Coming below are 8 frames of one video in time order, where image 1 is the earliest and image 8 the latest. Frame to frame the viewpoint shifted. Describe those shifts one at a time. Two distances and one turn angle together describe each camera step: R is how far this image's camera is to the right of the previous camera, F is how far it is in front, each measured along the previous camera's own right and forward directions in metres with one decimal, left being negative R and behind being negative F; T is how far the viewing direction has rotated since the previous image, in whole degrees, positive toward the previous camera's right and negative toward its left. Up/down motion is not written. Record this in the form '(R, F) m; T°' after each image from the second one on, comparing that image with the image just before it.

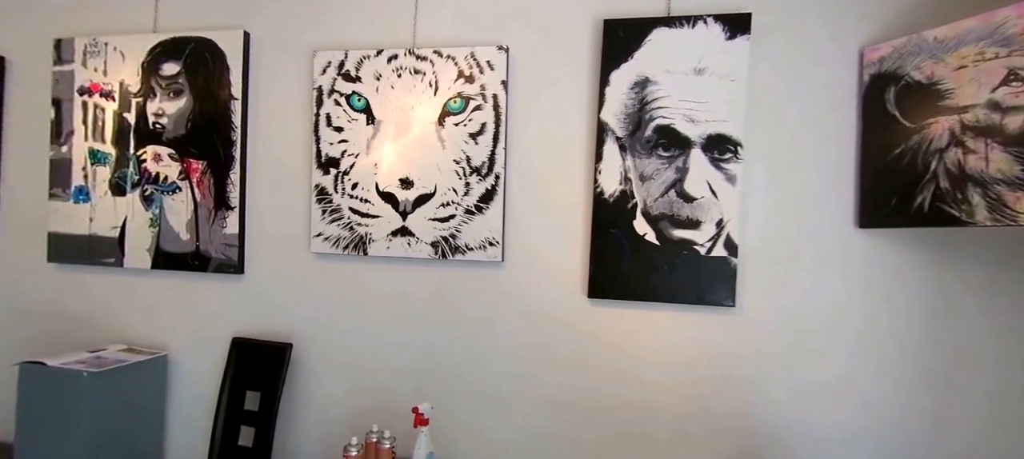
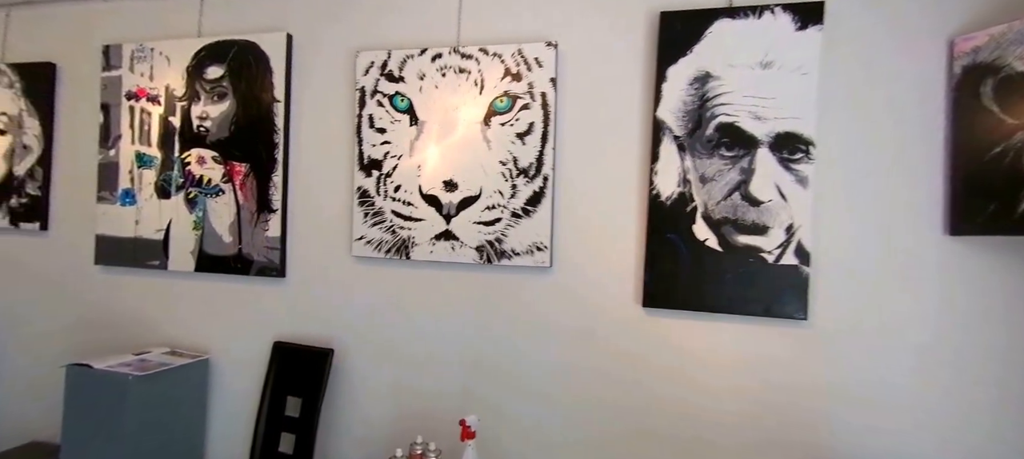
(-0.1, +0.1) m; -3°
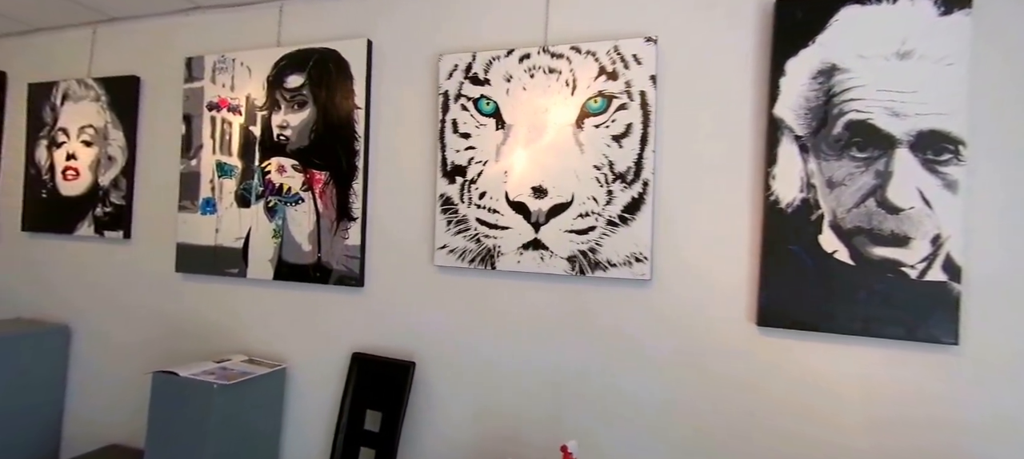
(-0.2, +0.1) m; -4°
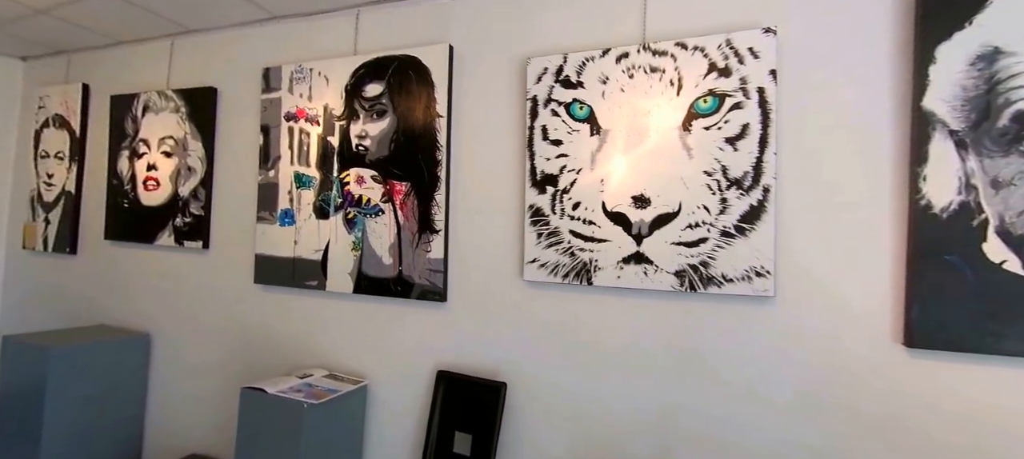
(-0.2, +0.1) m; -4°
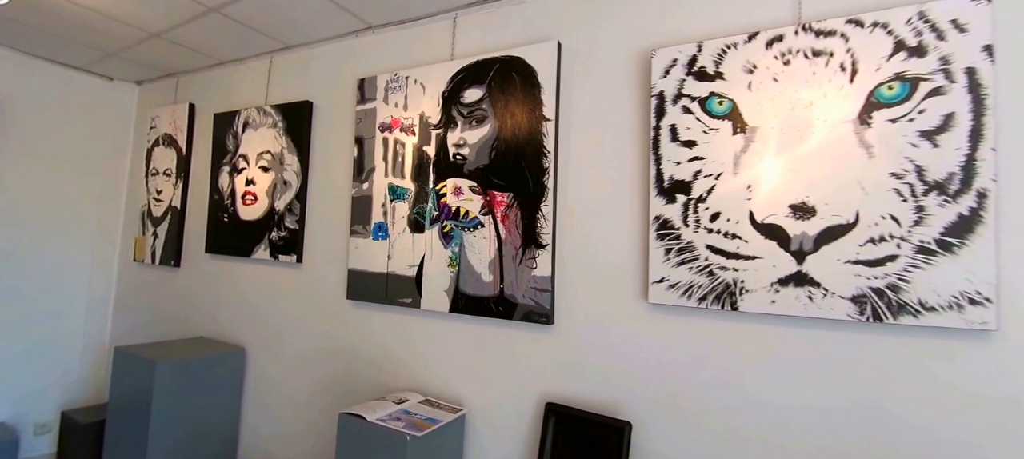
(-0.2, +0.2) m; -7°
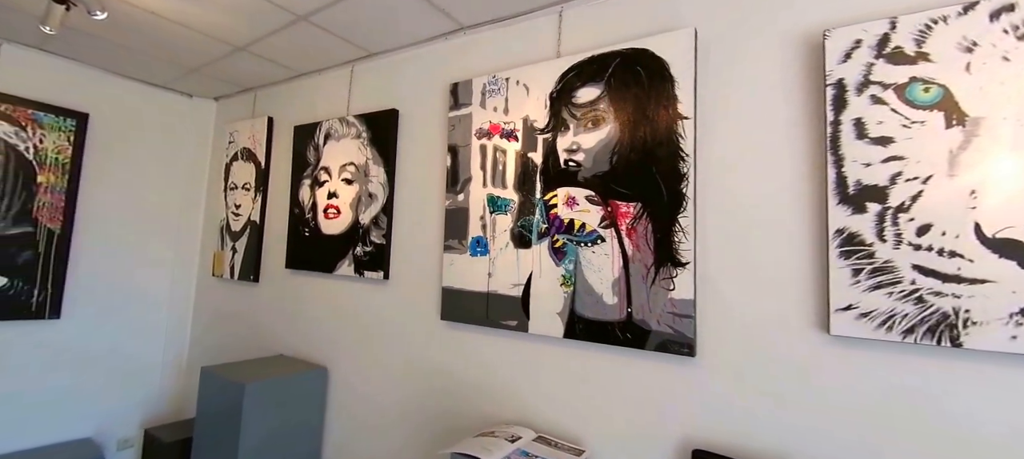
(-0.3, +0.2) m; -5°
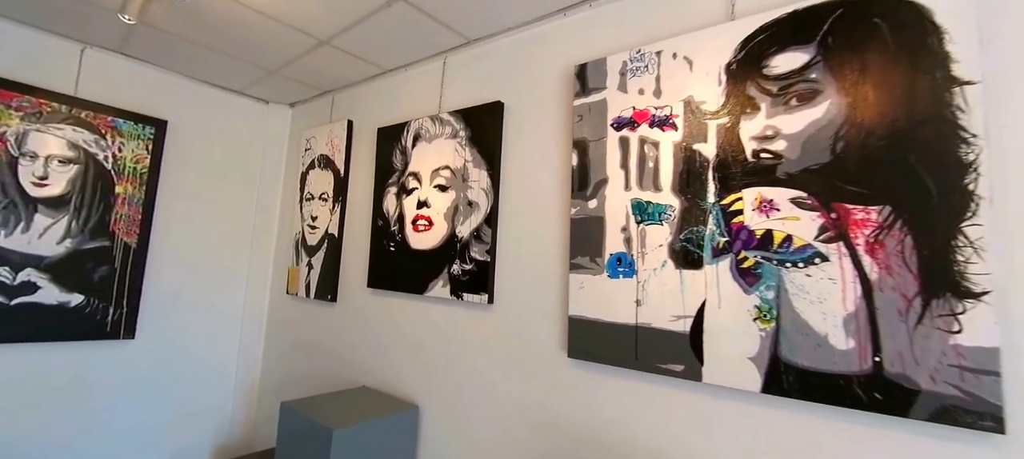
(-0.4, +0.3) m; -5°
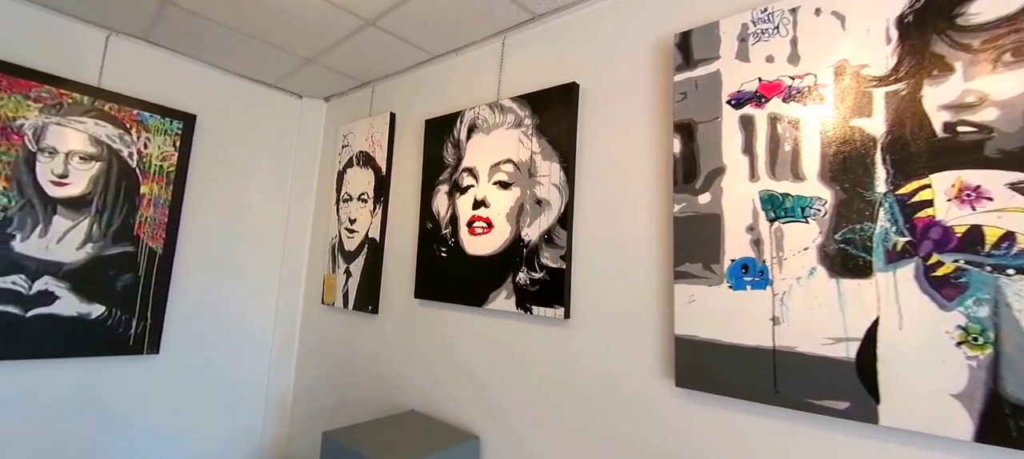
(-0.2, +0.2) m; -2°
